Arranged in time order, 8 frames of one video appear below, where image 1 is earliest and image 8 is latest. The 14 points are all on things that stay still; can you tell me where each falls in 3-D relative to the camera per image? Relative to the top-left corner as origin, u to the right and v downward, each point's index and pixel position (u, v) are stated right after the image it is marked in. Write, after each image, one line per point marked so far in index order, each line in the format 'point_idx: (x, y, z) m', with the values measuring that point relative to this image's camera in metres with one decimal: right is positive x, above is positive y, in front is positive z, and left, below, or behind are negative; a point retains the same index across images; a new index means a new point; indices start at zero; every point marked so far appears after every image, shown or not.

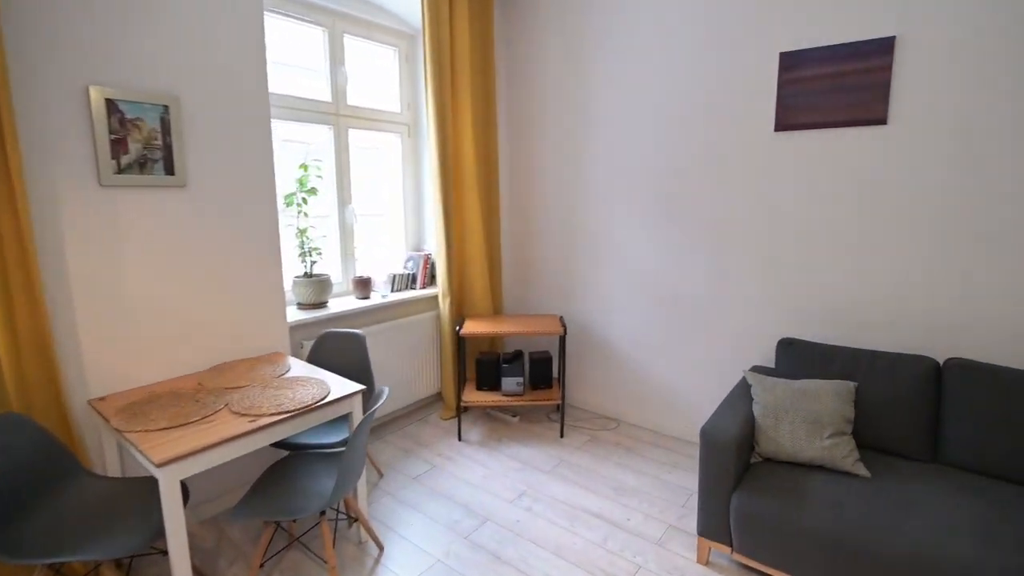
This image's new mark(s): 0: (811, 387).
0: (+1.4, -0.5, +2.3) m
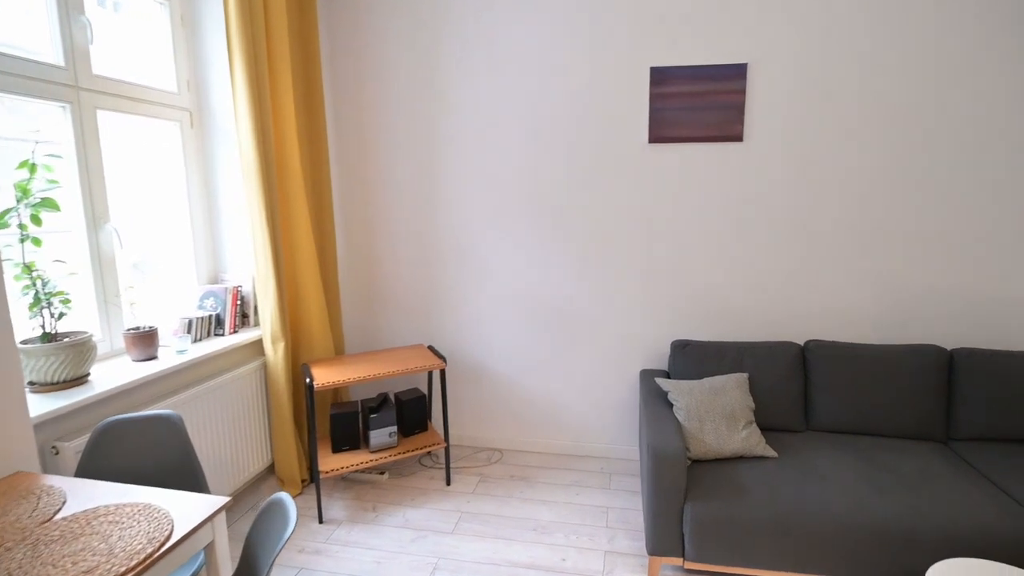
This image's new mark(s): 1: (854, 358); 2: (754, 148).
0: (+1.0, -0.5, +2.5) m
1: (+1.7, -0.3, +2.5) m
2: (+1.3, +0.8, +2.7) m
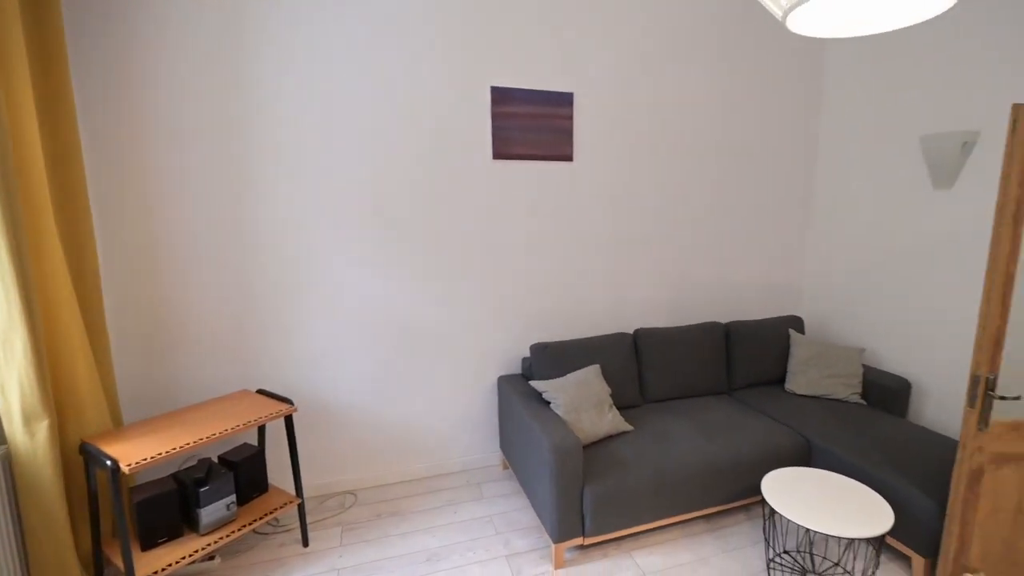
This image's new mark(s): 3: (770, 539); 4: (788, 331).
0: (+0.4, -0.5, +2.7) m
1: (+0.9, -0.3, +3.1) m
2: (+0.4, +0.8, +3.1) m
3: (+1.1, -1.1, +2.2) m
4: (+1.6, -0.3, +3.0) m
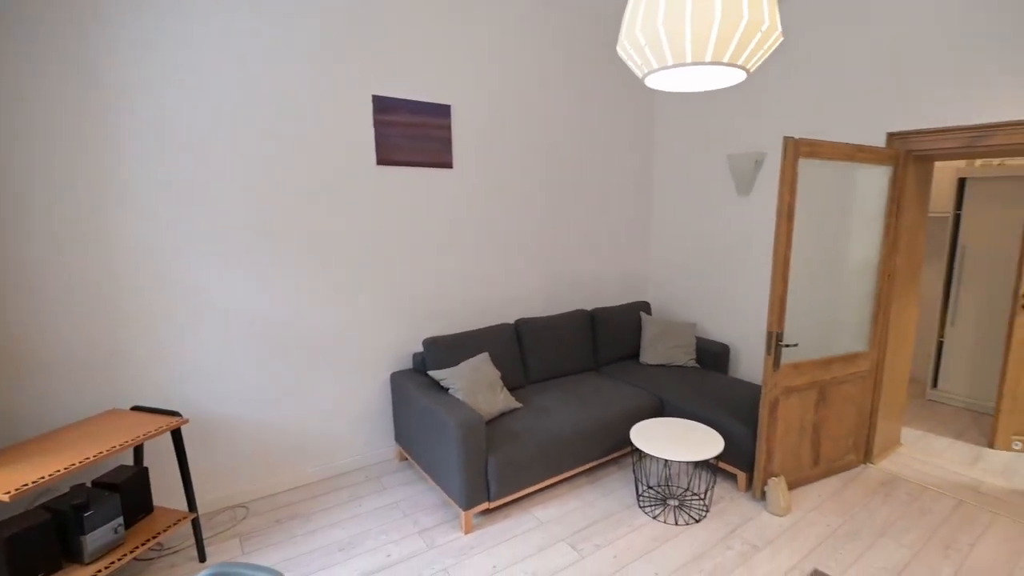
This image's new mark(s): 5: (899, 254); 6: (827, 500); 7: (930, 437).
0: (-0.2, -0.5, +3.0) m
1: (+0.2, -0.3, +3.5) m
2: (-0.4, +0.8, +3.4) m
3: (+0.7, -1.0, +2.7) m
4: (+0.9, -0.2, +3.6) m
5: (+2.2, +0.2, +2.8) m
6: (+1.6, -1.1, +2.5) m
7: (+2.7, -0.9, +3.2) m
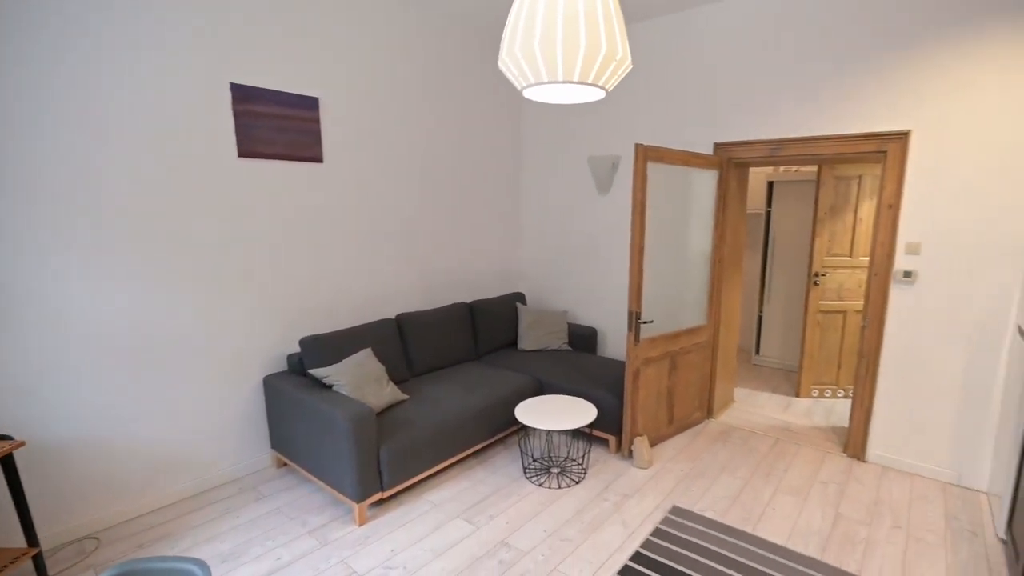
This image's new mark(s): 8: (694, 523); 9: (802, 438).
0: (-0.9, -0.4, +3.0) m
1: (-0.6, -0.2, +3.6) m
2: (-1.2, +0.8, +3.3) m
3: (+0.1, -0.9, +2.9) m
4: (0.0, -0.1, +3.9) m
5: (+1.4, +0.3, +3.4) m
6: (+1.0, -1.0, +3.0) m
7: (+1.9, -0.8, +3.9) m
8: (+0.8, -1.1, +2.3) m
9: (+1.8, -0.9, +3.2) m
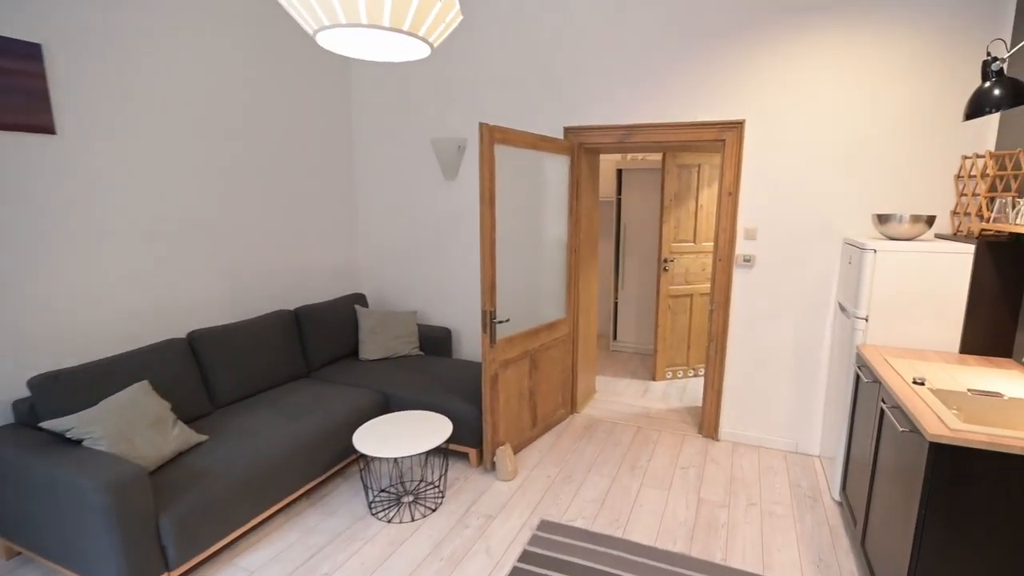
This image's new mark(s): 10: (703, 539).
0: (-1.7, -0.5, +2.3) m
1: (-1.5, -0.2, +3.0) m
2: (-2.1, +0.7, +2.6) m
3: (-0.7, -0.9, +2.4) m
4: (-1.0, -0.1, +3.4) m
5: (+0.4, +0.4, +3.3) m
6: (+0.2, -0.9, +2.8) m
7: (+0.8, -0.7, +3.9) m
8: (+0.2, -1.0, +2.1) m
9: (+0.9, -0.8, +3.2) m
10: (+0.8, -1.1, +2.1) m
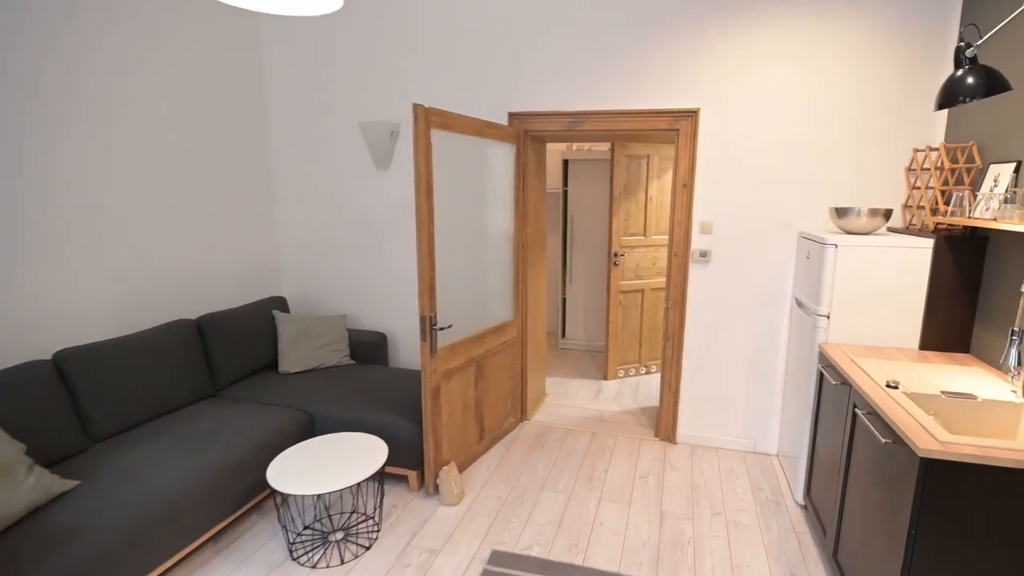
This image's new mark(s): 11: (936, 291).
0: (-1.9, -0.5, +1.9) m
1: (-1.8, -0.3, +2.5) m
2: (-2.3, +0.7, +2.0) m
3: (-0.9, -1.0, +2.1) m
4: (-1.4, -0.1, +3.0) m
5: (+0.1, +0.4, +3.1) m
6: (-0.1, -0.9, +2.5) m
7: (+0.4, -0.7, +3.7) m
8: (0.0, -1.0, +1.9) m
9: (+0.6, -0.8, +3.0) m
10: (+0.6, -1.0, +2.0) m
11: (+1.7, 0.0, +2.0) m
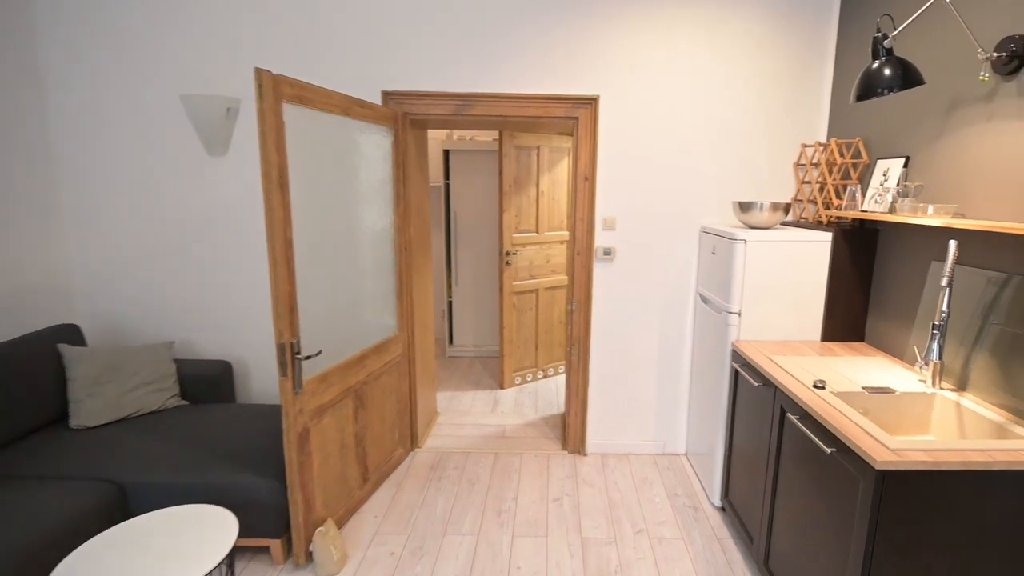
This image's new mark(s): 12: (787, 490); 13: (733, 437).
0: (-2.1, -0.6, +1.0) m
1: (-2.2, -0.4, +1.7) m
2: (-2.6, +0.6, +1.1) m
3: (-1.2, -1.0, +1.5) m
4: (-1.9, -0.2, +2.2) m
5: (-0.5, +0.3, +2.6) m
6: (-0.5, -1.0, +2.1) m
7: (-0.4, -0.7, +3.4) m
8: (-0.3, -1.1, +1.5) m
9: (0.0, -0.8, +2.7) m
10: (+0.3, -1.1, +1.7) m
11: (+1.3, 0.0, +2.0) m
12: (+0.9, -0.7, +1.6) m
13: (+0.9, -0.6, +2.1) m
